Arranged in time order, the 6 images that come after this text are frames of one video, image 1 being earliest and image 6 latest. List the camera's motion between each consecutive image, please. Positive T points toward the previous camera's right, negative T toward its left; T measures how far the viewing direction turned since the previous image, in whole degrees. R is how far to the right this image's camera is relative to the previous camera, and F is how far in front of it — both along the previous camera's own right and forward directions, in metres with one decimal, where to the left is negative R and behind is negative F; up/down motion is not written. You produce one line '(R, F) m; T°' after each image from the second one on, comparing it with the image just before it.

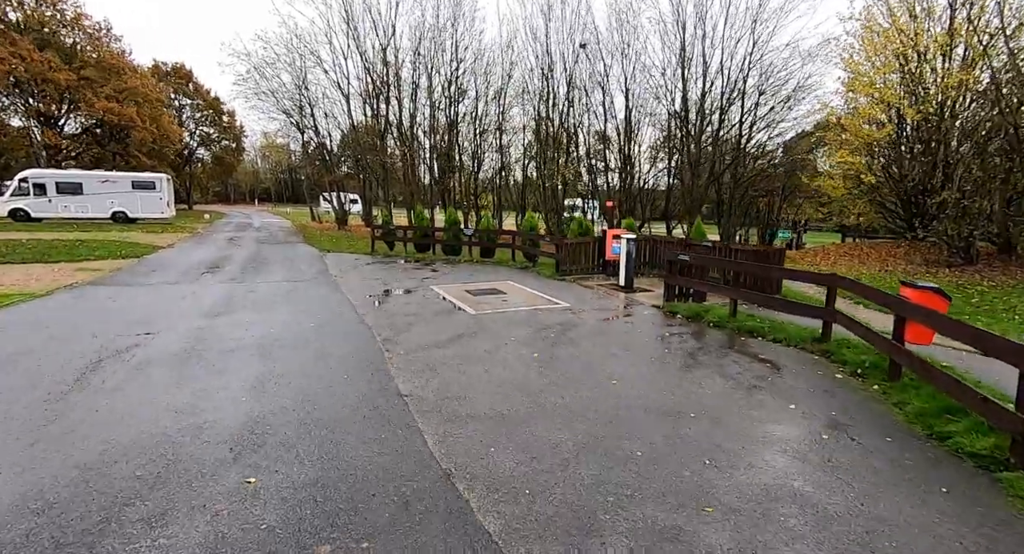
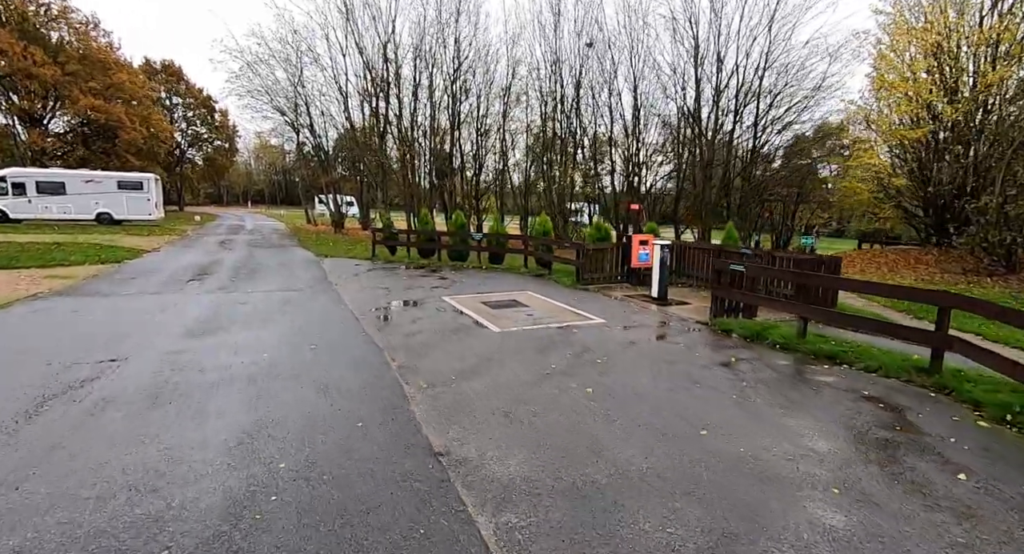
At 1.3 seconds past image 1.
(-0.5, +1.1) m; +1°
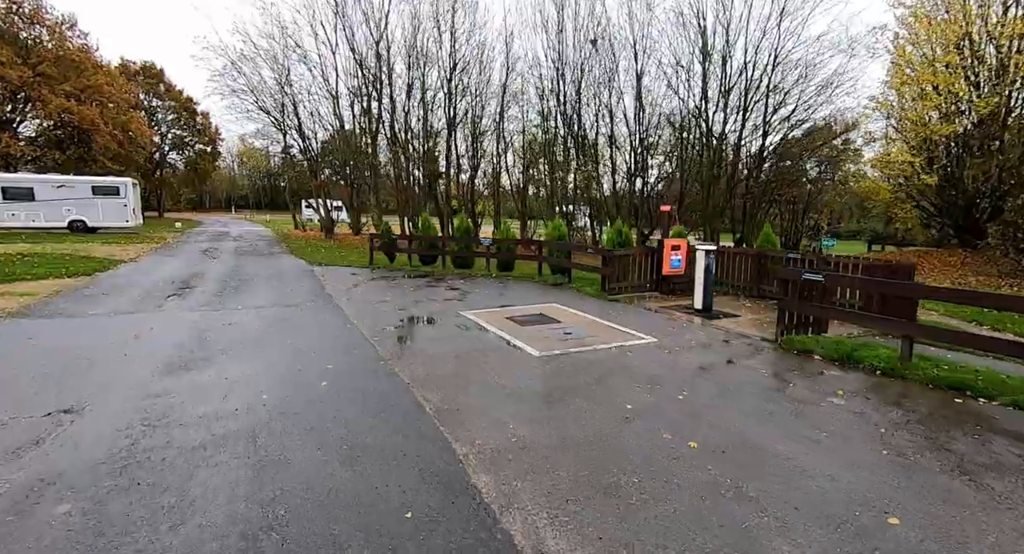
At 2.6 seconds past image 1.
(-0.6, +1.1) m; +1°
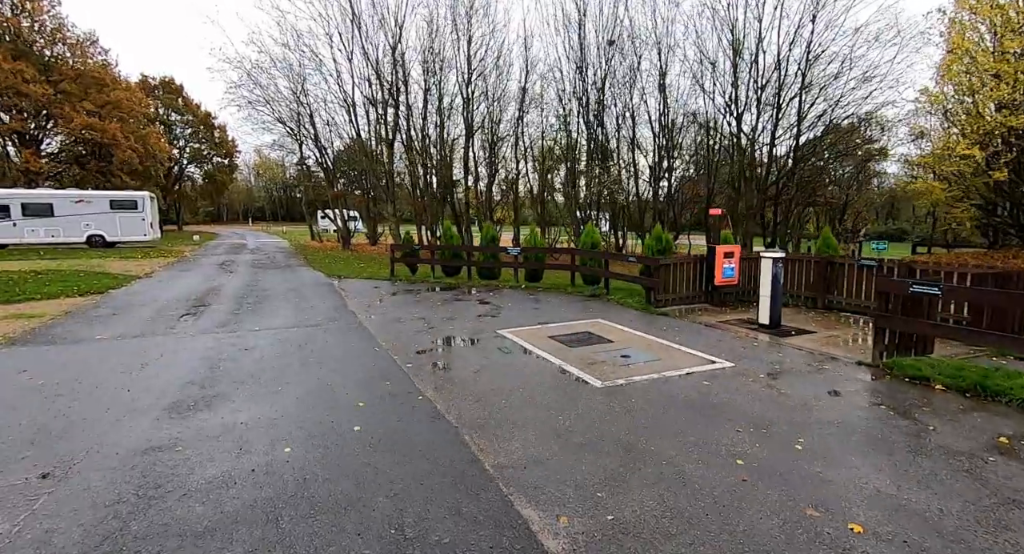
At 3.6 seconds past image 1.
(-0.4, +0.8) m; -1°
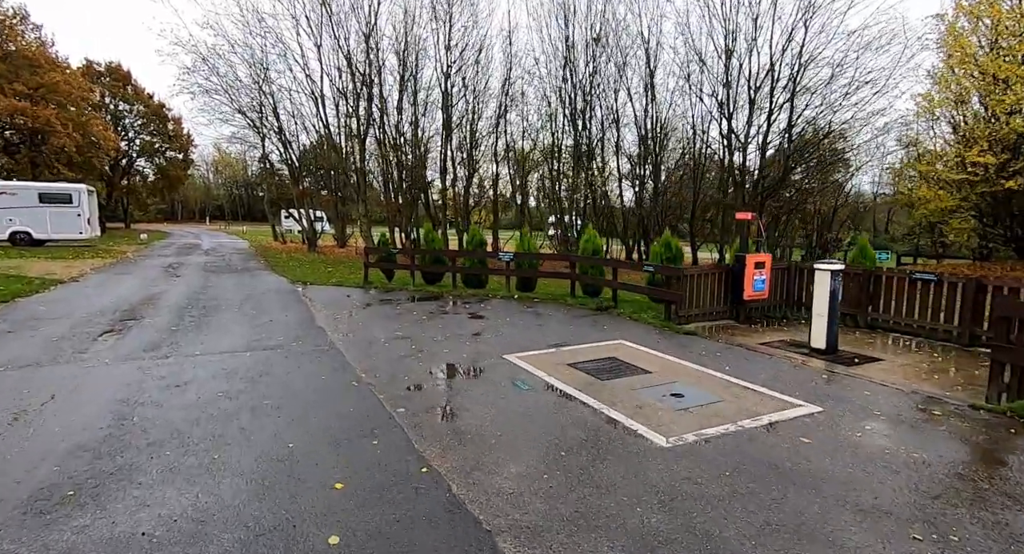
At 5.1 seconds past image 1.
(-0.5, +1.5) m; +3°
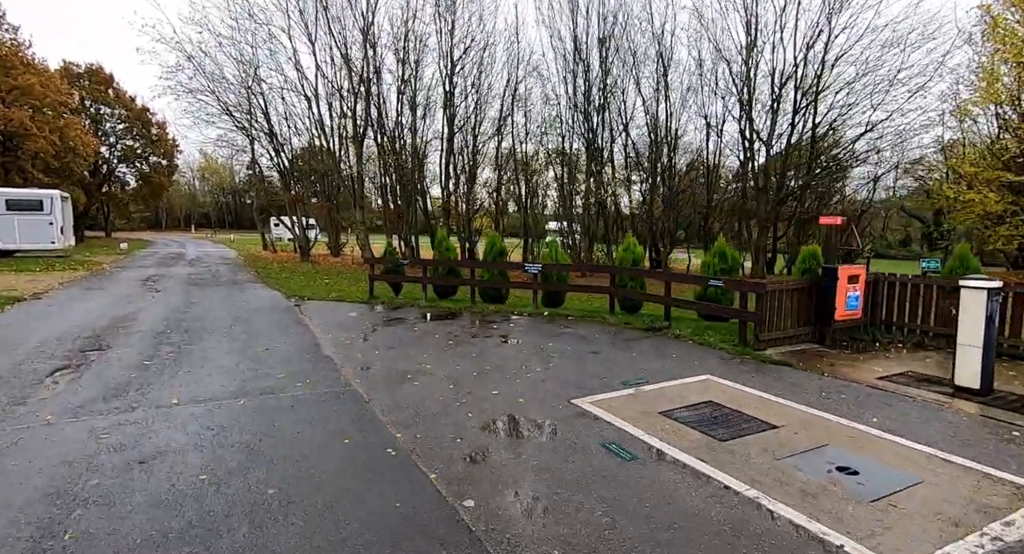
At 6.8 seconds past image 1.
(-0.7, +1.4) m; +1°
